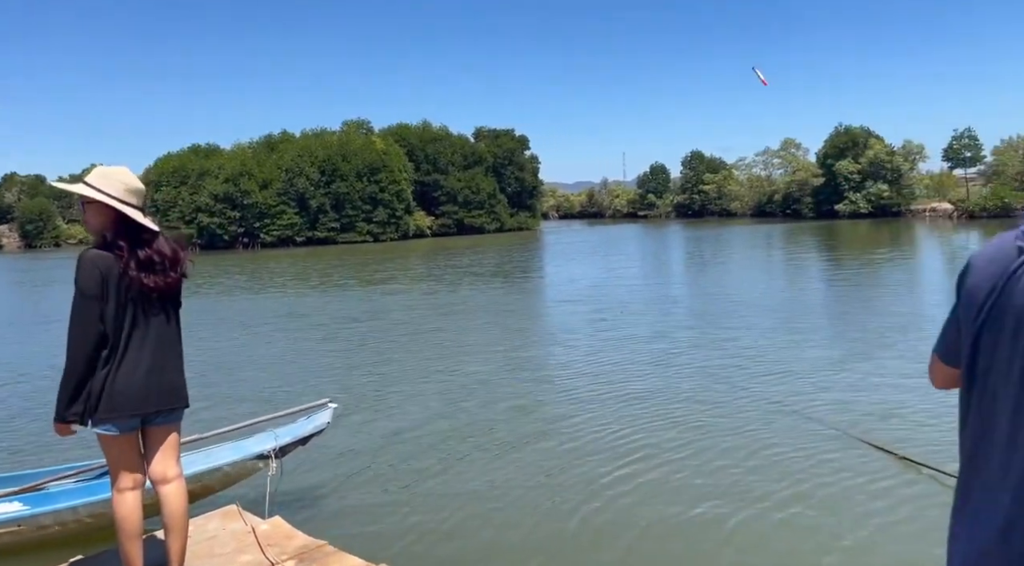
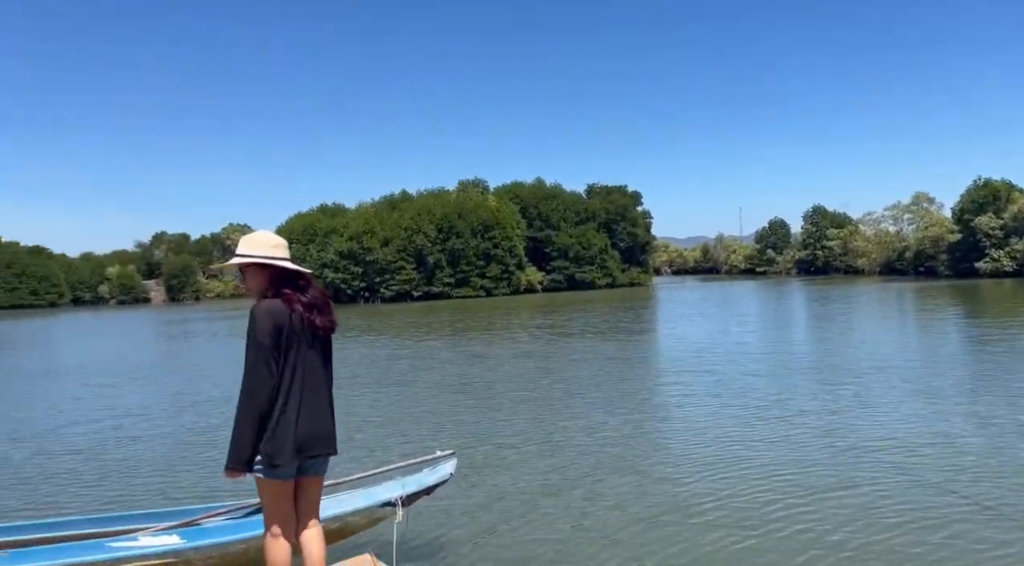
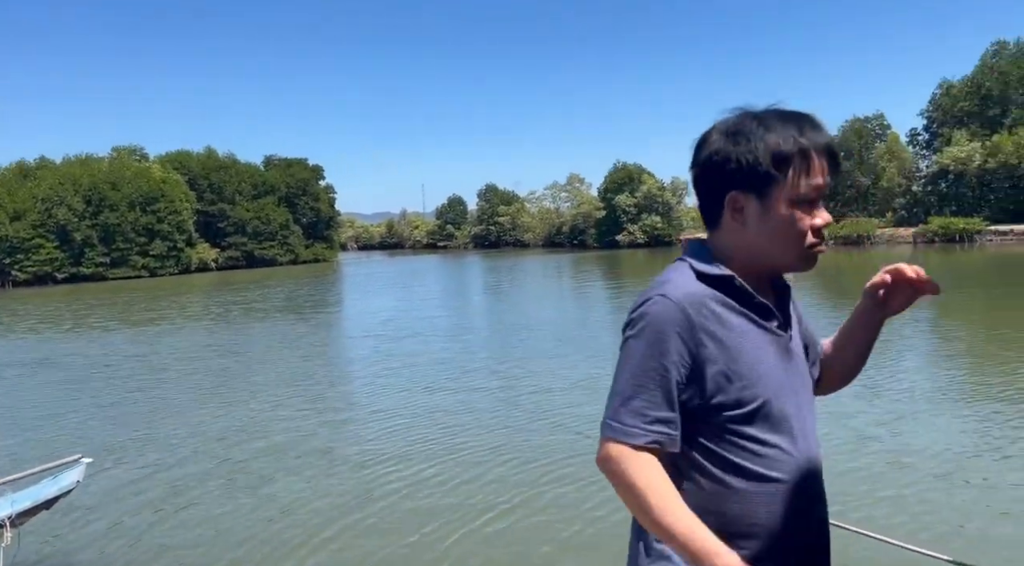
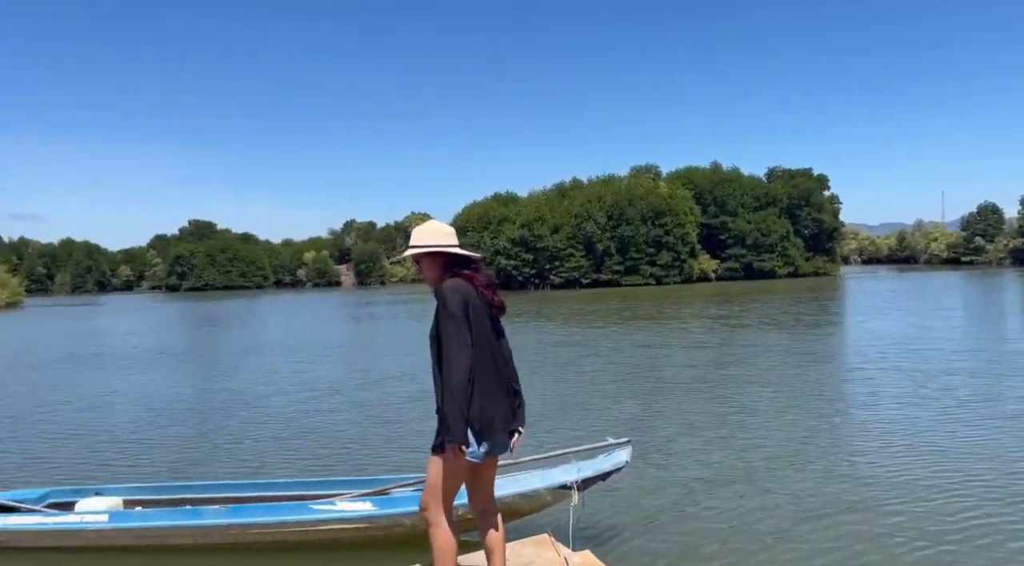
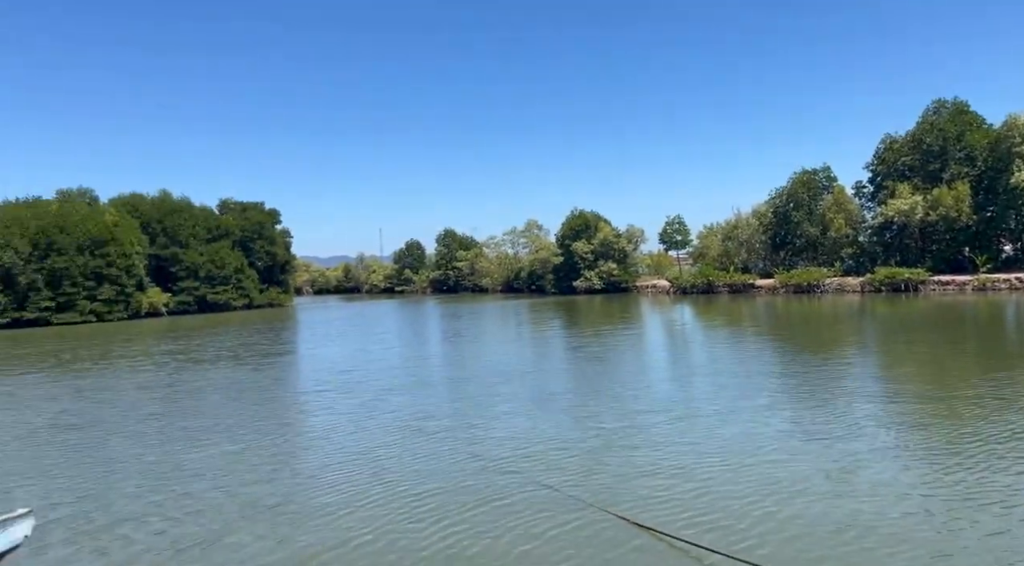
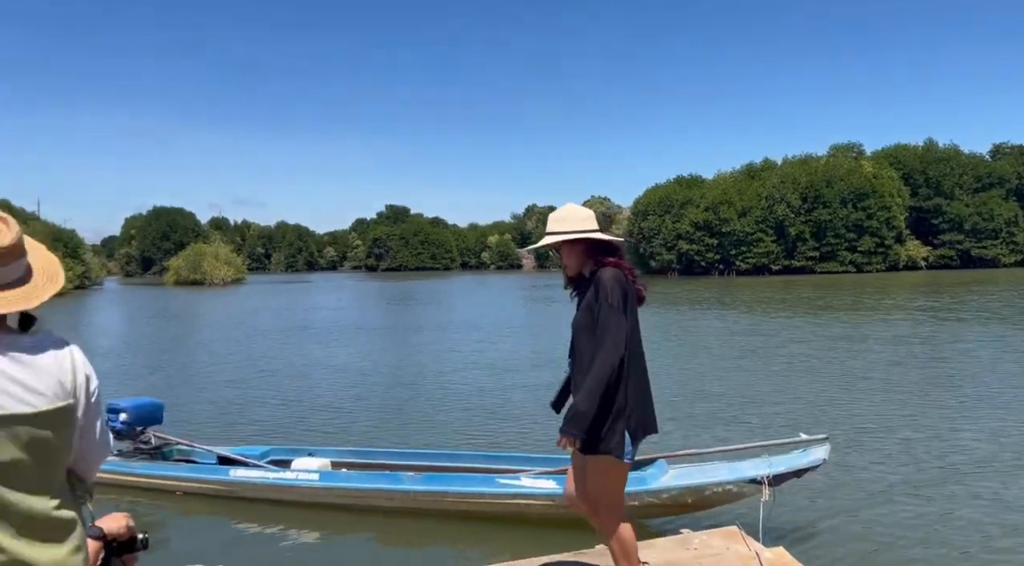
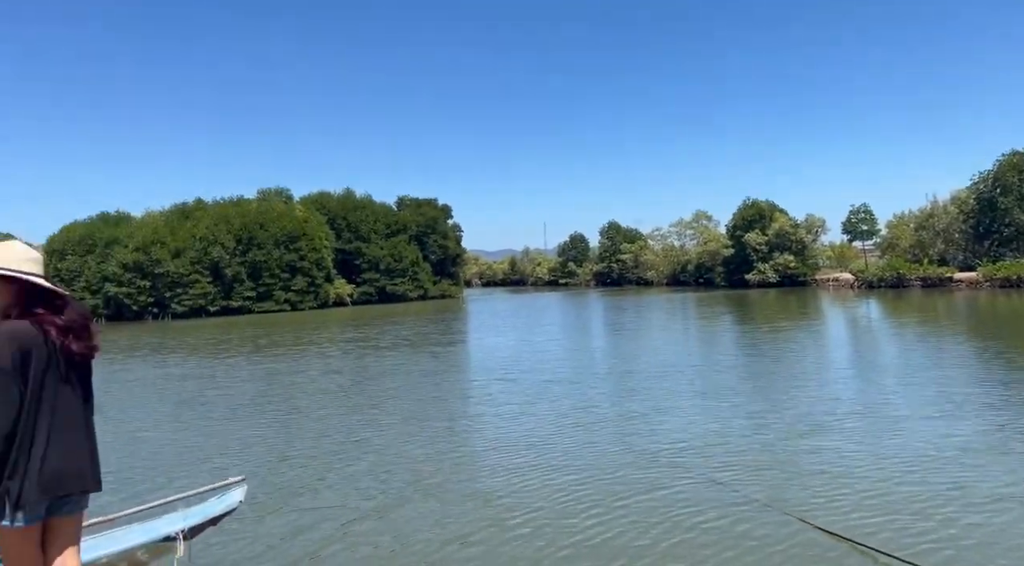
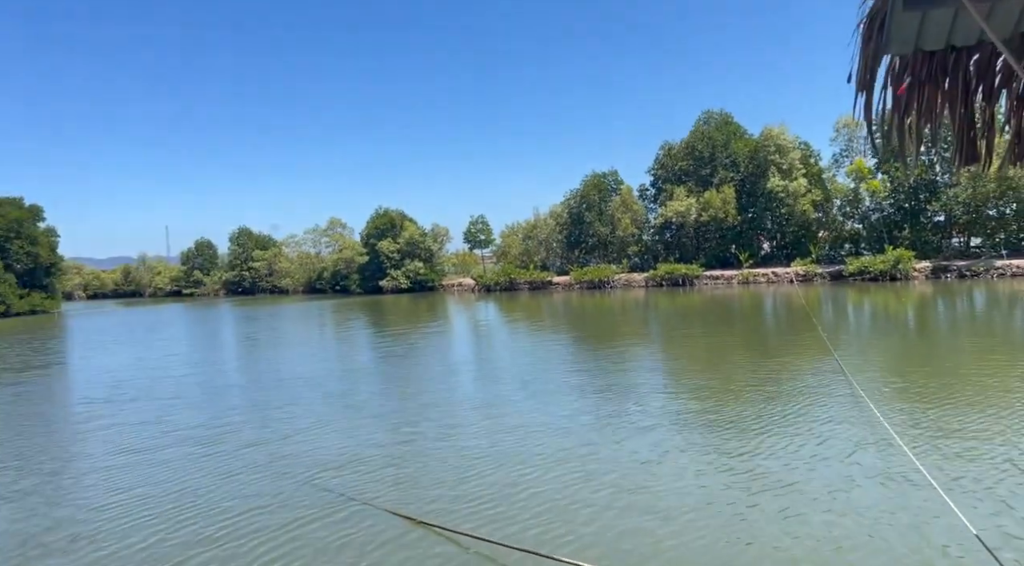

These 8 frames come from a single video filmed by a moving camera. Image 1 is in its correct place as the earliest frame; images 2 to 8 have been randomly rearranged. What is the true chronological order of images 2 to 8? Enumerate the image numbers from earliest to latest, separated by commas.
3, 8, 5, 7, 2, 4, 6
